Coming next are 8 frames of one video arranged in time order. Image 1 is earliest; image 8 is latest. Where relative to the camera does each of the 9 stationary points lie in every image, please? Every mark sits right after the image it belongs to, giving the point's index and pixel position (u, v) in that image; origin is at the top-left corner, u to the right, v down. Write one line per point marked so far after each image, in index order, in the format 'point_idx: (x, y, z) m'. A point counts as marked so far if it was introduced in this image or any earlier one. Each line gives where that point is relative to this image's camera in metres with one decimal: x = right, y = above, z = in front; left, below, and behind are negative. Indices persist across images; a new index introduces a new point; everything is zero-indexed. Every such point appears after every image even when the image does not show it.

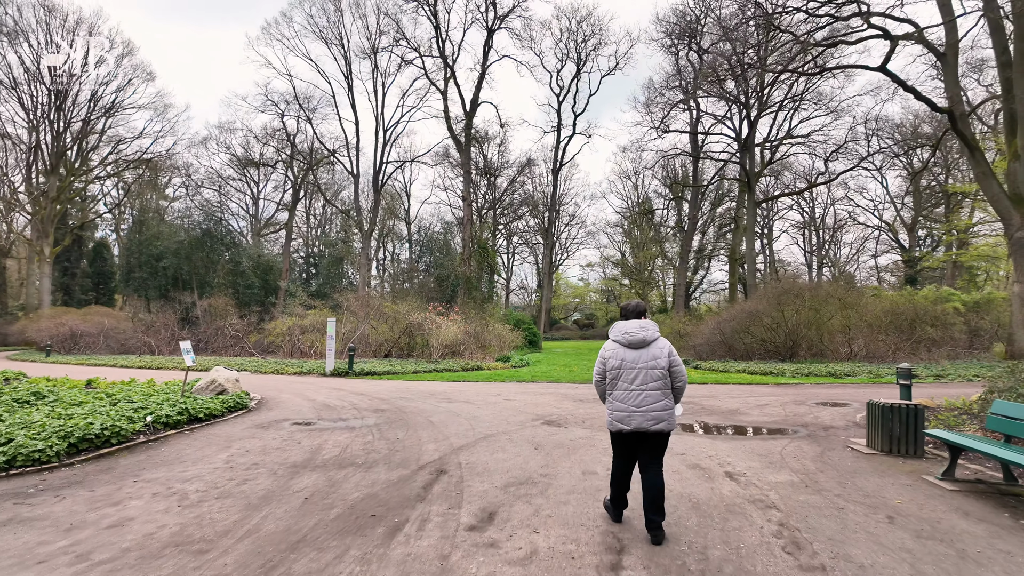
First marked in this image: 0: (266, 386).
0: (-4.3, -1.7, +10.2) m
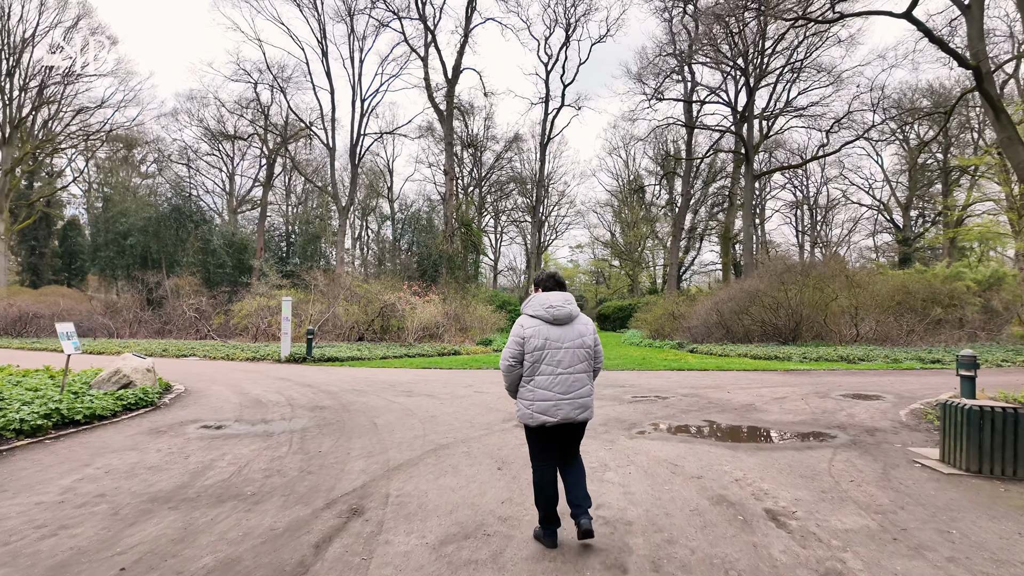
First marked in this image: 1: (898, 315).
0: (-4.7, -1.3, +8.7) m
1: (+10.1, -0.7, +15.7) m
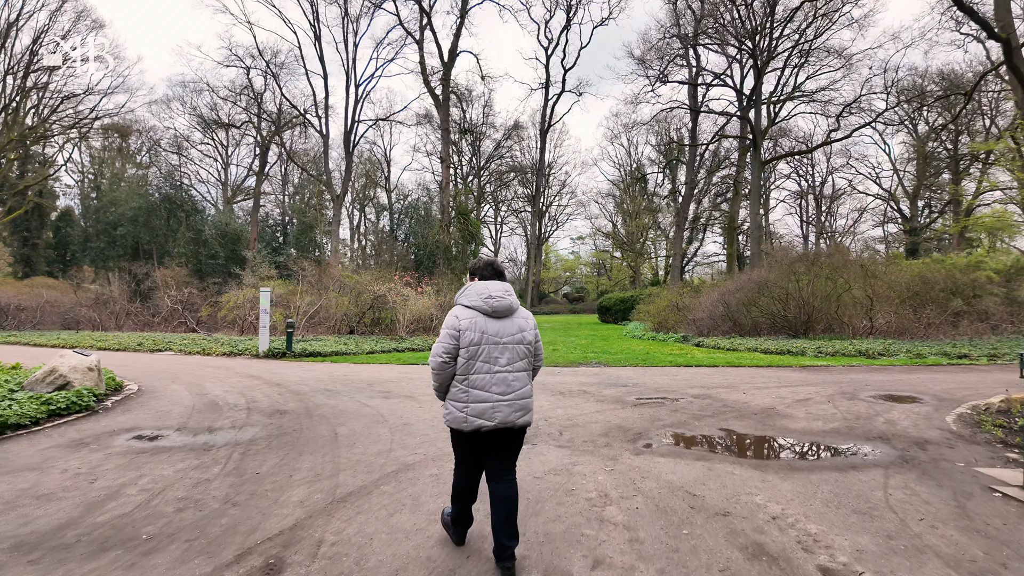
0: (-4.8, -1.2, +7.9) m
1: (+10.0, -0.5, +14.8) m
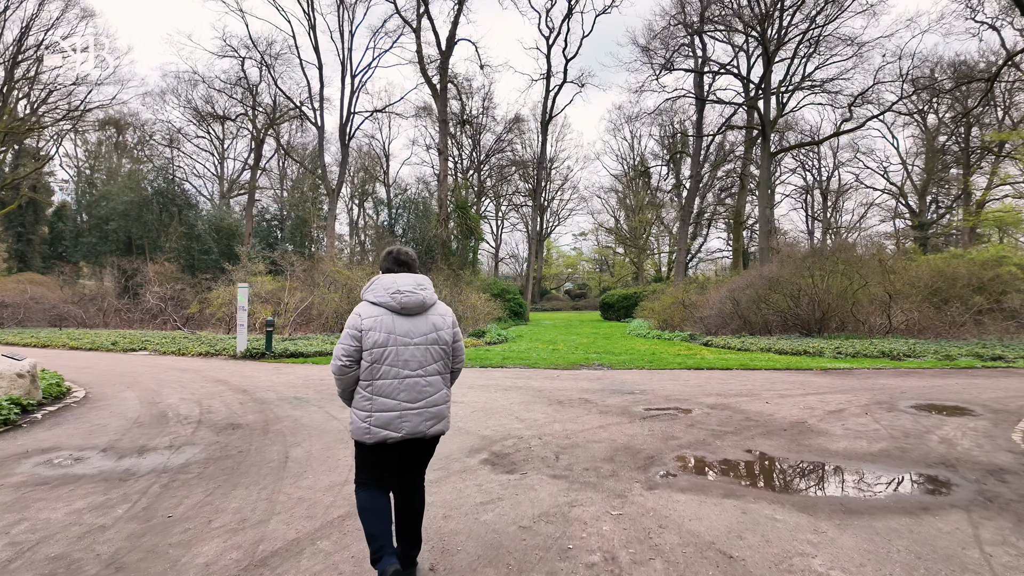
0: (-4.9, -1.1, +7.2) m
1: (+9.9, -0.4, +14.0) m
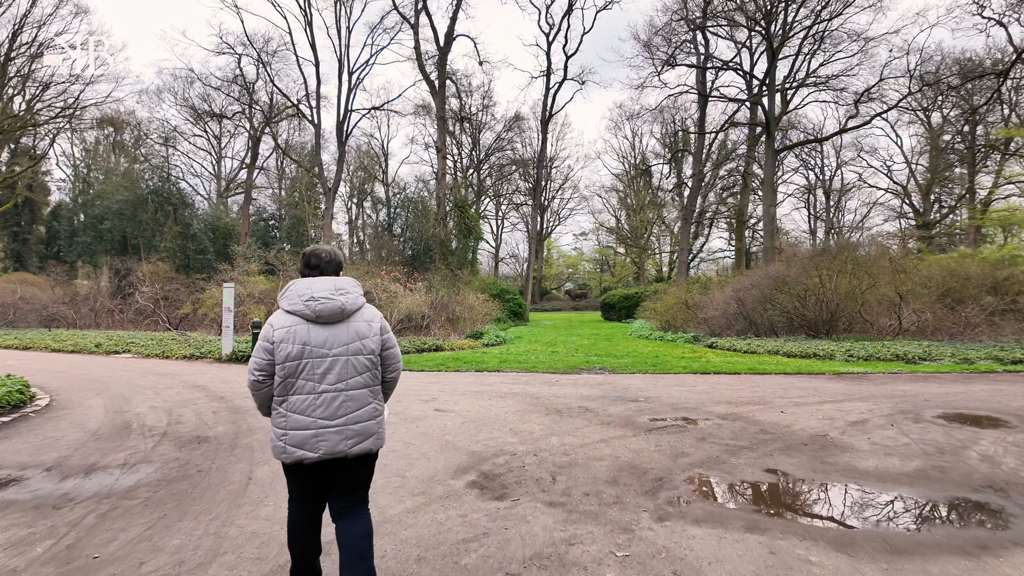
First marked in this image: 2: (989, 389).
0: (-4.9, -1.1, +6.7) m
1: (+9.9, -0.4, +13.5) m
2: (+5.5, -1.2, +6.8) m
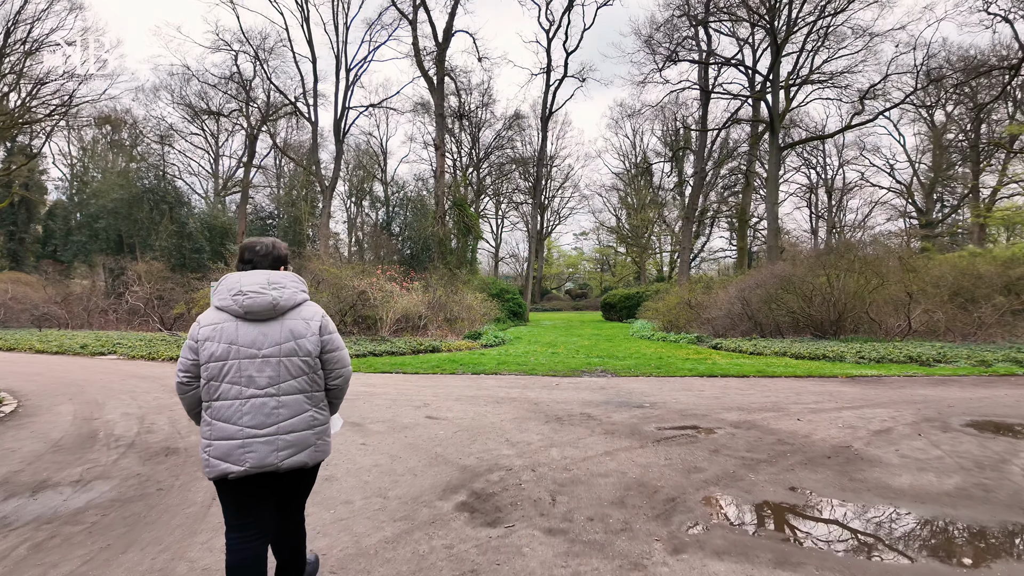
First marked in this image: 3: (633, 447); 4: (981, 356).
0: (-4.9, -1.1, +6.4) m
1: (+9.9, -0.4, +13.2) m
2: (+5.5, -1.2, +6.5) m
3: (+0.9, -1.1, +4.3) m
4: (+7.6, -1.1, +9.5) m
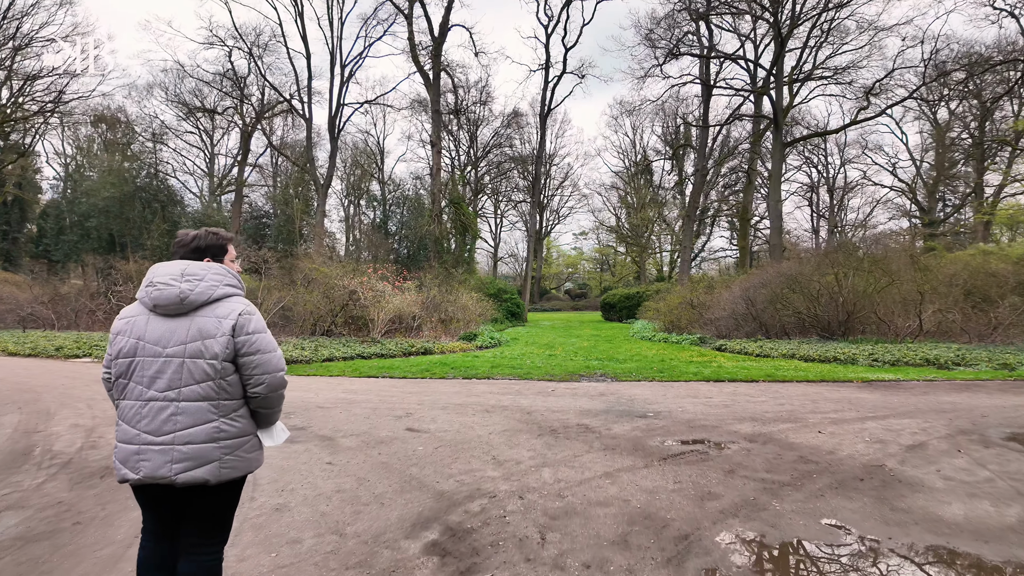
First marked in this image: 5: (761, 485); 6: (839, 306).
0: (-5.0, -1.1, +5.8) m
1: (+9.8, -0.4, +12.7) m
2: (+5.4, -1.1, +5.9) m
3: (+0.8, -1.1, +3.7) m
4: (+7.5, -1.1, +9.0) m
5: (+1.4, -1.1, +3.4) m
6: (+7.4, -0.4, +13.3) m
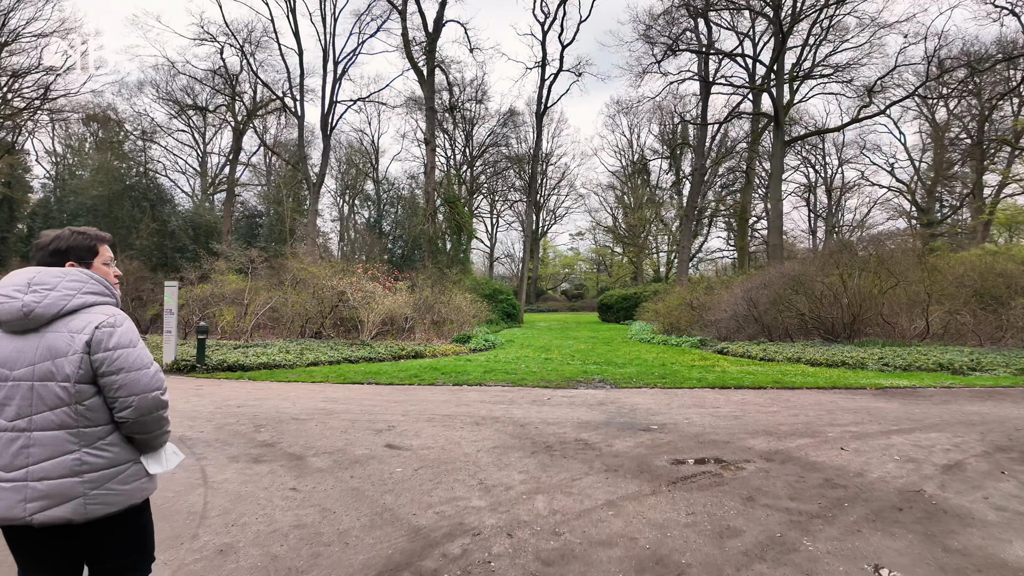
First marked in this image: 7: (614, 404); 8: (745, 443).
0: (-5.1, -1.1, +5.3) m
1: (+9.7, -0.4, +12.3) m
2: (+5.3, -1.2, +5.5) m
3: (+0.7, -1.1, +3.3) m
4: (+7.4, -1.1, +8.6) m
5: (+1.4, -1.1, +3.0) m
6: (+7.2, -0.4, +12.9) m
7: (+1.0, -1.2, +6.0) m
8: (+1.7, -1.1, +4.4) m
